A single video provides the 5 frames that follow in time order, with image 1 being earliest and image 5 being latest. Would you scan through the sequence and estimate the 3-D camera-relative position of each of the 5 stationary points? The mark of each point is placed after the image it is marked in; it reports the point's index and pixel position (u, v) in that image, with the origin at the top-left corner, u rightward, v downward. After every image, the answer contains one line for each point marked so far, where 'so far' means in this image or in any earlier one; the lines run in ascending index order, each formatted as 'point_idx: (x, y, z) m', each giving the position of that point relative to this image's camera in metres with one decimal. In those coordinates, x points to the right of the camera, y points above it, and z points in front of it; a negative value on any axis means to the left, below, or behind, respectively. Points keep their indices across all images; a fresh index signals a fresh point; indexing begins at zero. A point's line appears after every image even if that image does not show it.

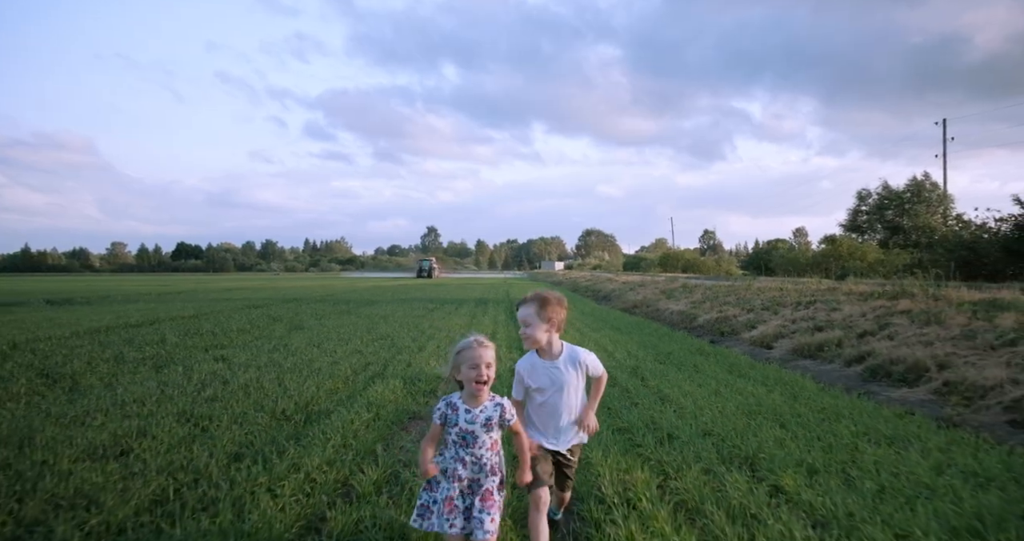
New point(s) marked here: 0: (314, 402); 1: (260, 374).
0: (-2.6, -1.7, +8.6) m
1: (-4.0, -1.6, +10.2) m
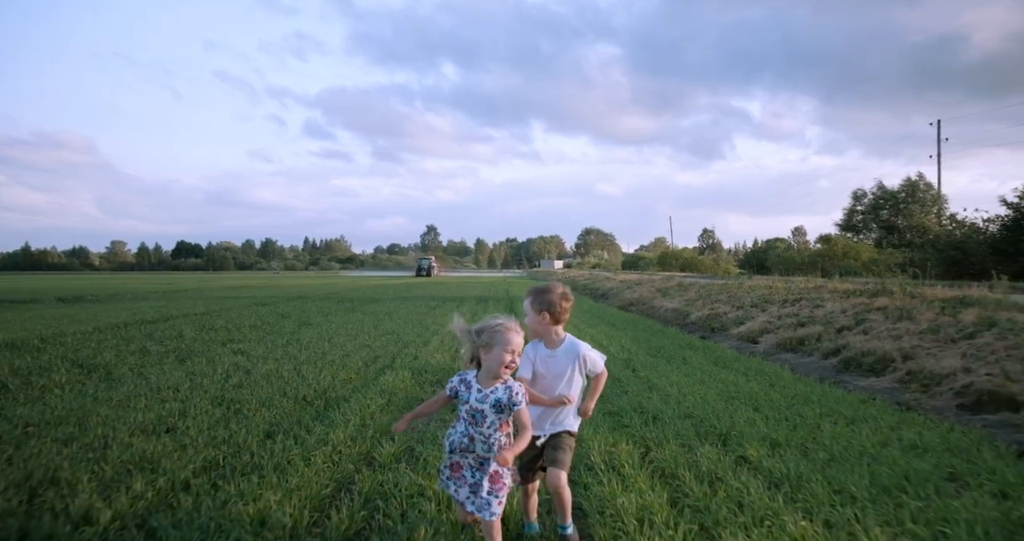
0: (-2.6, -1.7, +9.4) m
1: (-4.0, -1.6, +11.0) m
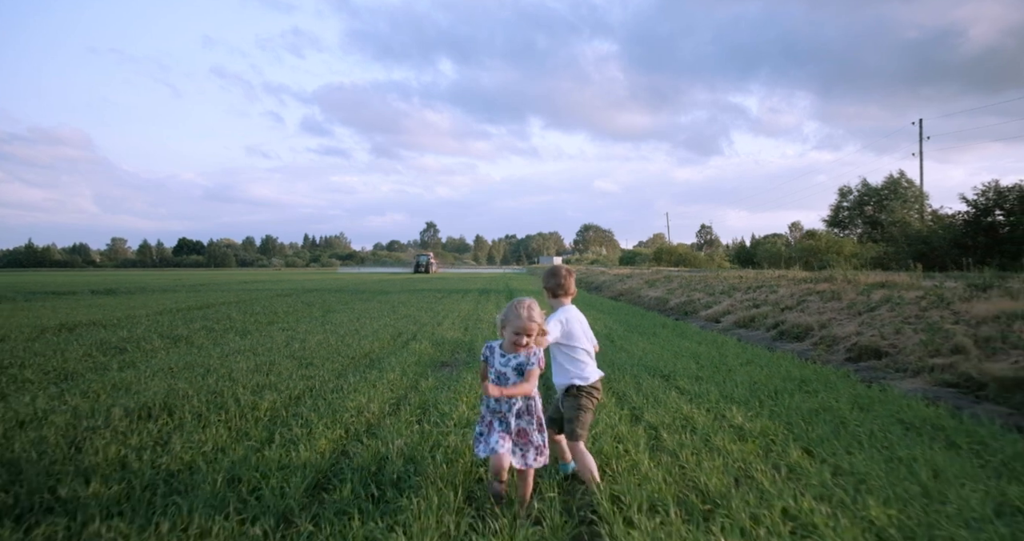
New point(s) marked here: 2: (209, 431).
0: (-2.6, -1.5, +12.0) m
1: (-4.0, -1.4, +13.6) m
2: (-2.7, -1.4, +5.7) m
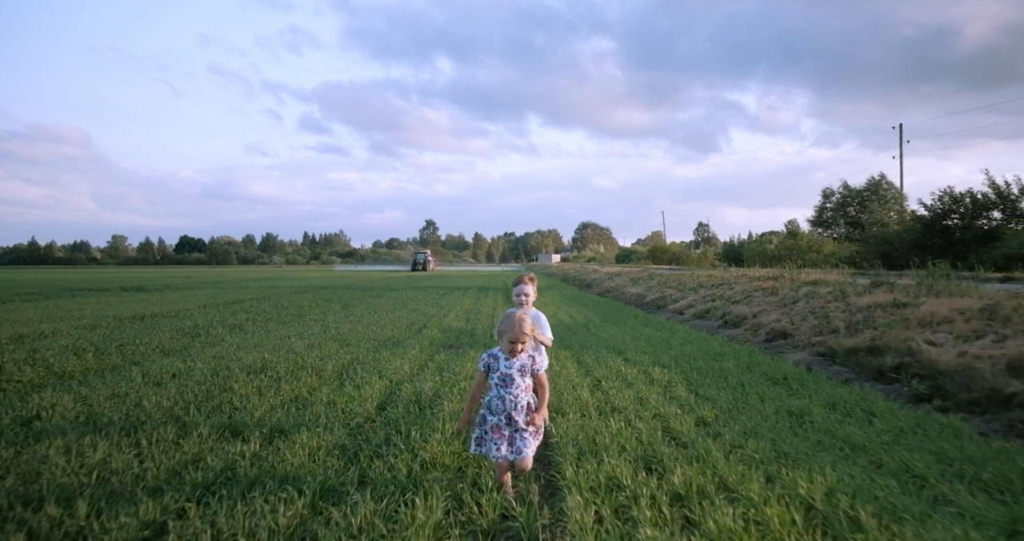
0: (-2.7, -1.5, +14.9) m
1: (-4.1, -1.4, +16.6) m
2: (-2.8, -1.5, +8.7) m
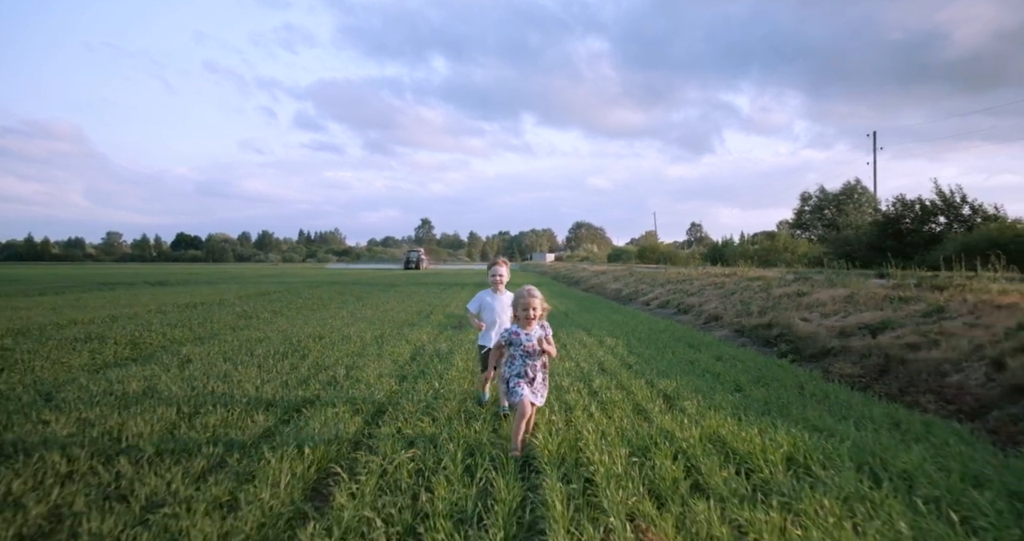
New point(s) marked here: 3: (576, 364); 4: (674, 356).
0: (-3.0, -1.4, +18.4) m
1: (-4.4, -1.3, +20.0) m
2: (-3.0, -1.4, +12.1) m
3: (+1.0, -1.4, +9.9) m
4: (+2.7, -1.4, +10.8) m
